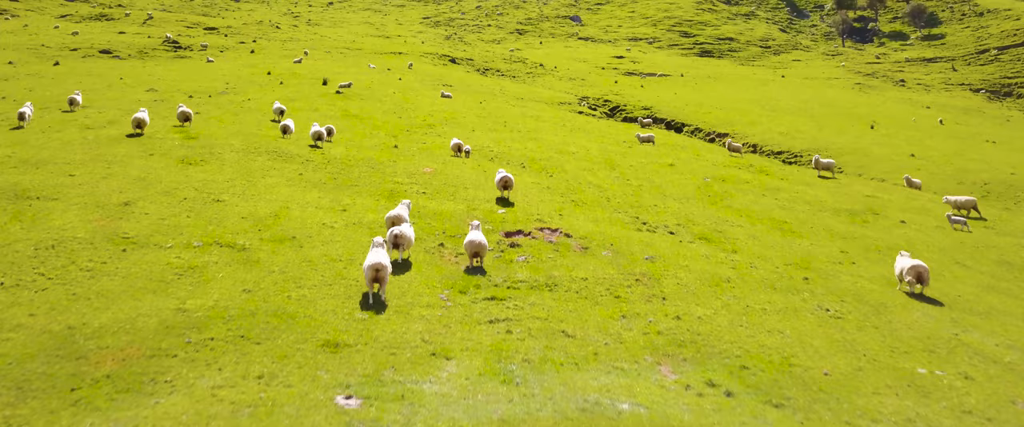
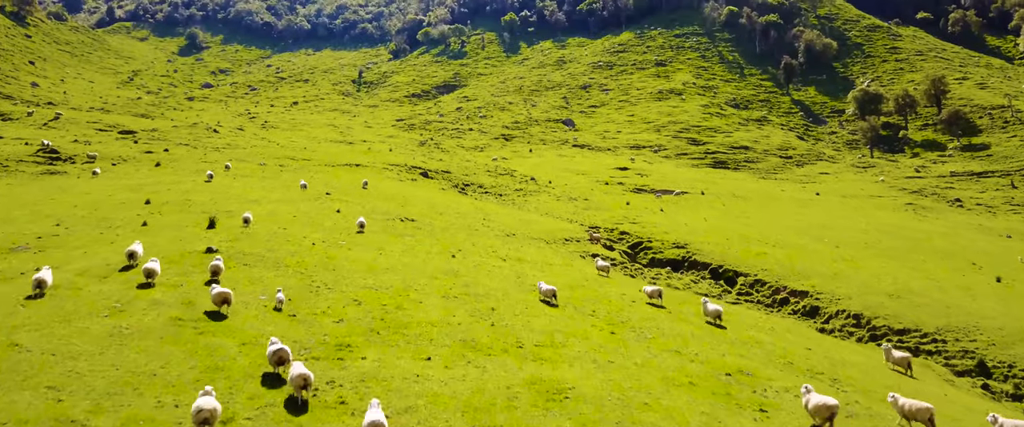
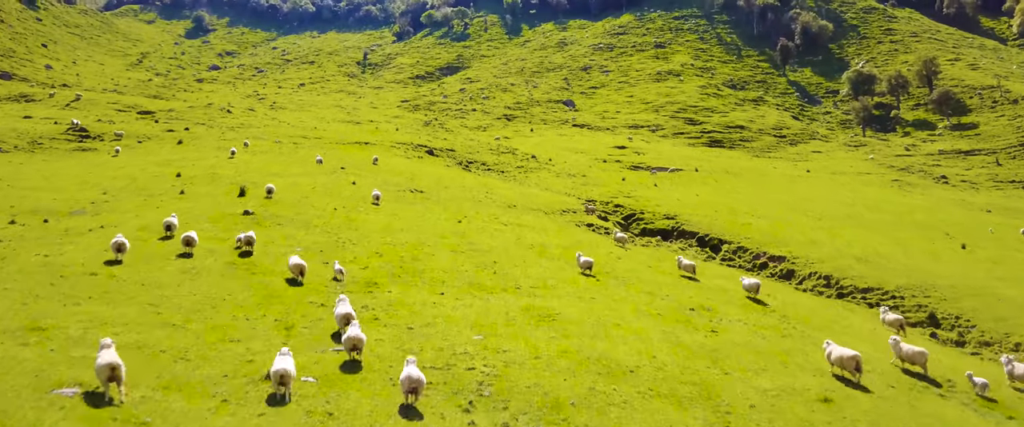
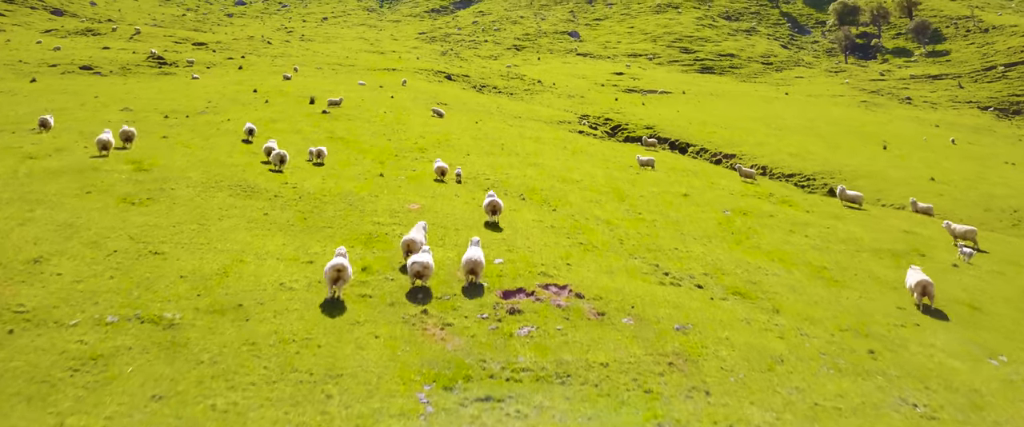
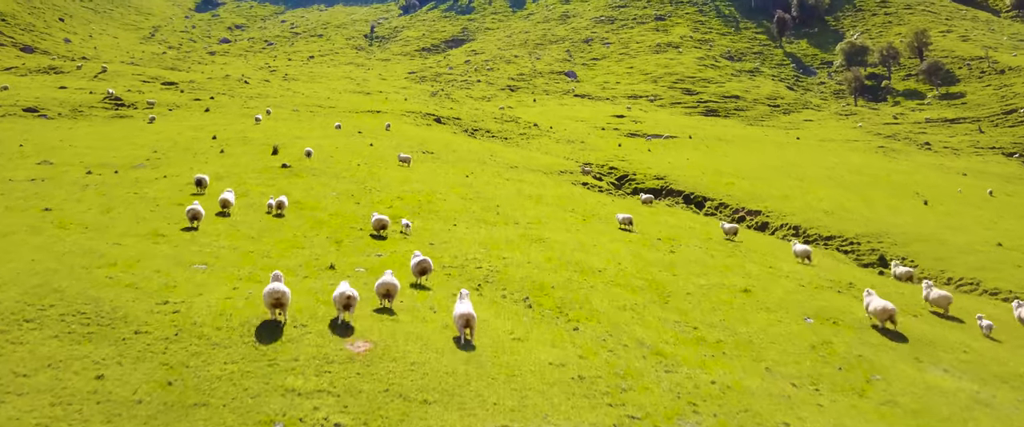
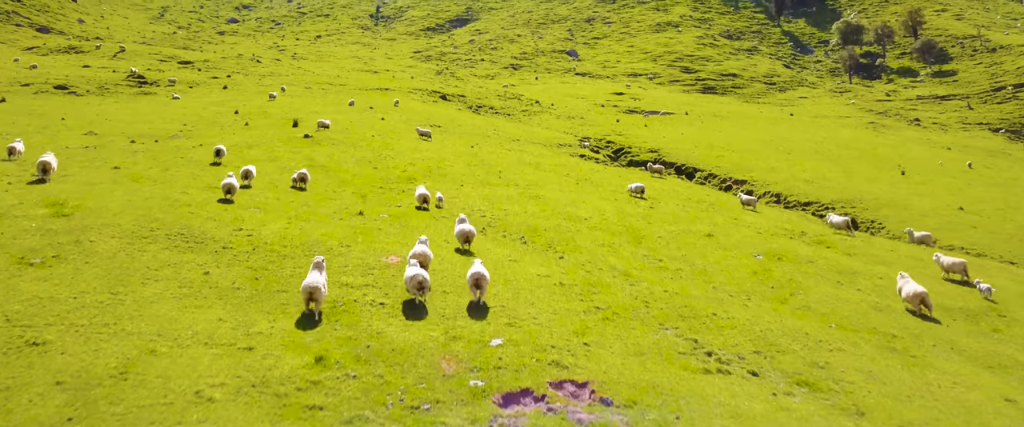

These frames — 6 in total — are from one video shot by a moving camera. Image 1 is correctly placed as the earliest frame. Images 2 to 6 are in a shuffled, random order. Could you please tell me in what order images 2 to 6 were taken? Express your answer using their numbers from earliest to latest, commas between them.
4, 6, 5, 3, 2
